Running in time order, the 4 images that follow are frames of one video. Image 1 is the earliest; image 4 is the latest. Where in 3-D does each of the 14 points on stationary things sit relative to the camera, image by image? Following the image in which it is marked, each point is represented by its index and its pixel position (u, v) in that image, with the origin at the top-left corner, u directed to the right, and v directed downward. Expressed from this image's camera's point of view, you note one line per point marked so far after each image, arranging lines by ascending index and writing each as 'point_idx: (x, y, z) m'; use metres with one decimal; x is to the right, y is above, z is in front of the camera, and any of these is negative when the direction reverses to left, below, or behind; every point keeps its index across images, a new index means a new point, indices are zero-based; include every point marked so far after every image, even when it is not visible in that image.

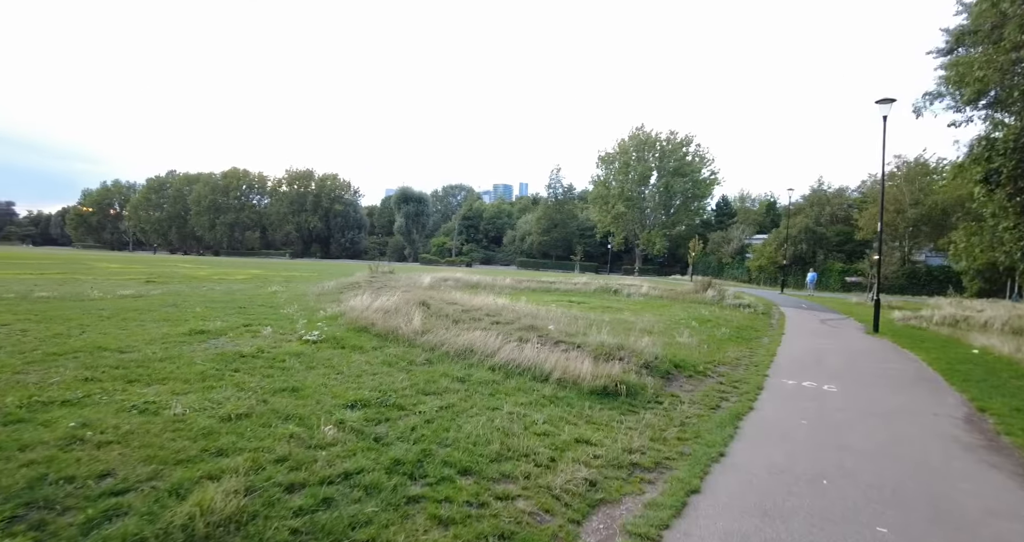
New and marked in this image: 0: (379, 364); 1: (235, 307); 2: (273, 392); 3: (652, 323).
0: (-2.4, -1.7, +9.7) m
1: (-8.0, -1.1, +15.5) m
2: (-3.4, -1.7, +7.5) m
3: (+4.7, -1.7, +17.7) m
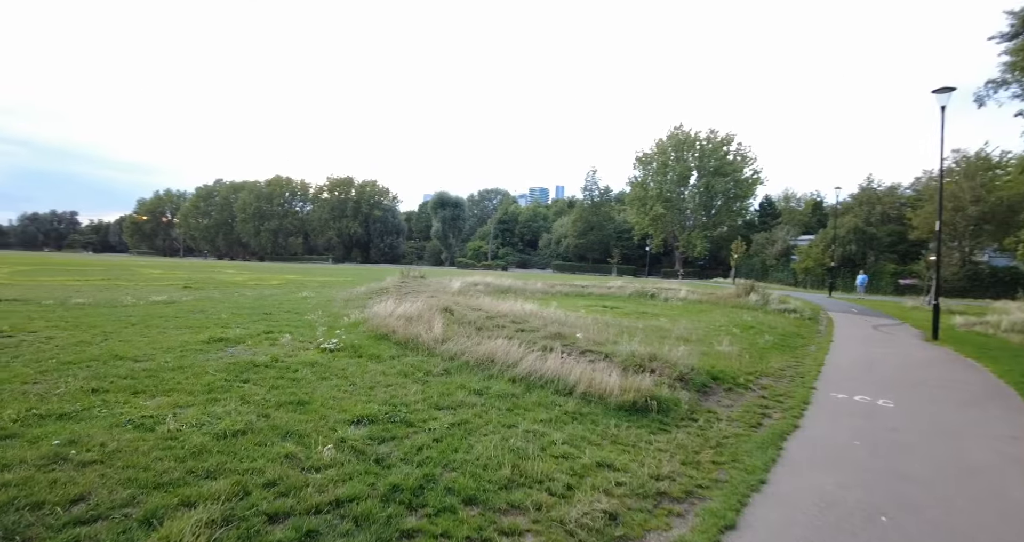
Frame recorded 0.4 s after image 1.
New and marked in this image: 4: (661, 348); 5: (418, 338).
0: (-2.0, -1.8, +9.3) m
1: (-7.3, -1.2, +15.5) m
2: (-3.2, -1.8, +7.2) m
3: (+5.6, -1.8, +16.8) m
4: (+3.5, -1.8, +12.7) m
5: (-2.0, -1.4, +11.4) m
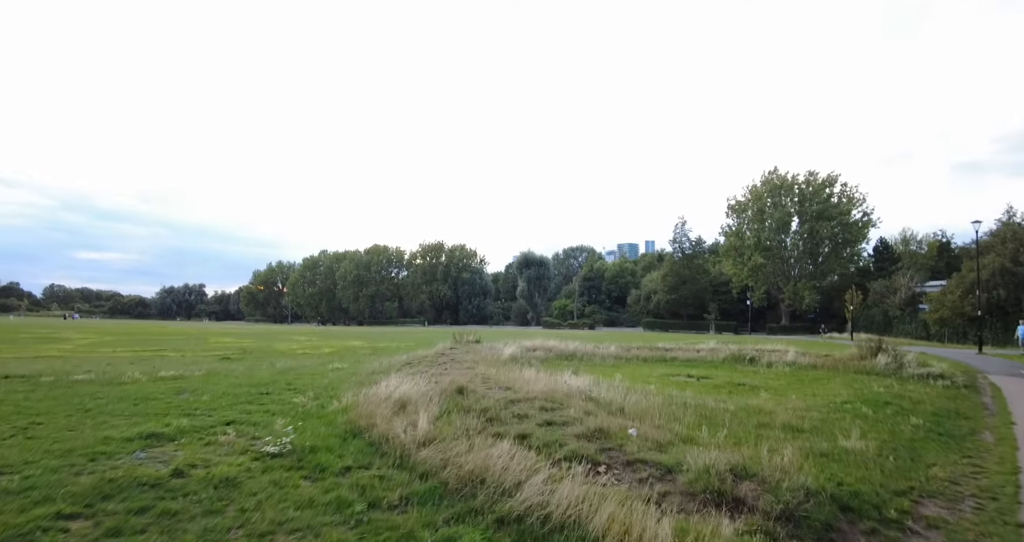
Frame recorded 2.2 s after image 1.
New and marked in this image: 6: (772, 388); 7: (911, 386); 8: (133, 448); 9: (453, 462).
0: (-2.2, -2.7, +6.2) m
1: (-6.3, -3.0, +13.2) m
2: (-3.6, -2.5, +4.3) m
3: (+6.6, -3.2, +12.3) m
4: (+3.9, -2.9, +8.6) m
5: (-1.8, -2.5, +8.3) m
6: (+8.0, -3.6, +16.6) m
7: (+13.2, -3.8, +17.7) m
8: (-5.7, -2.7, +8.1) m
9: (-0.8, -2.6, +7.3) m
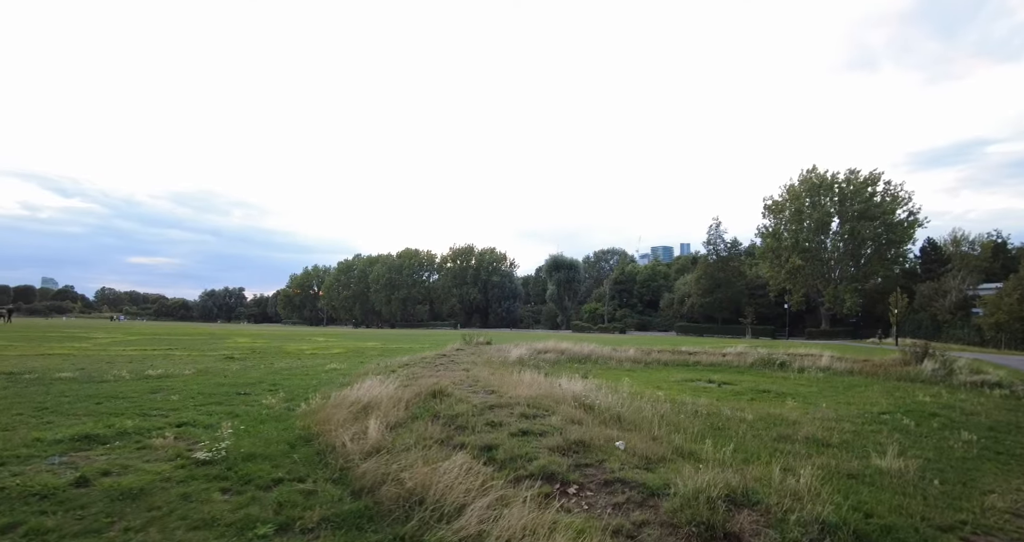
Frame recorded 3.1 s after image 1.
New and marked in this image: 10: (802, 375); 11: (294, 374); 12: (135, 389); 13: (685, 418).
0: (-2.8, -2.5, +5.2) m
1: (-6.5, -2.8, +12.4) m
2: (-4.4, -2.3, +3.4) m
3: (+6.3, -3.1, +10.7) m
4: (+3.4, -2.7, +7.2) m
5: (-2.3, -2.3, +7.2) m
6: (+8.0, -3.5, +14.9) m
7: (+13.3, -3.7, +15.8) m
8: (-6.2, -2.5, +7.3) m
9: (-1.4, -2.4, +6.2) m
10: (+10.5, -3.7, +19.4) m
11: (-6.7, -3.2, +16.5) m
12: (-9.0, -2.8, +12.8) m
13: (+3.4, -2.8, +10.4) m
